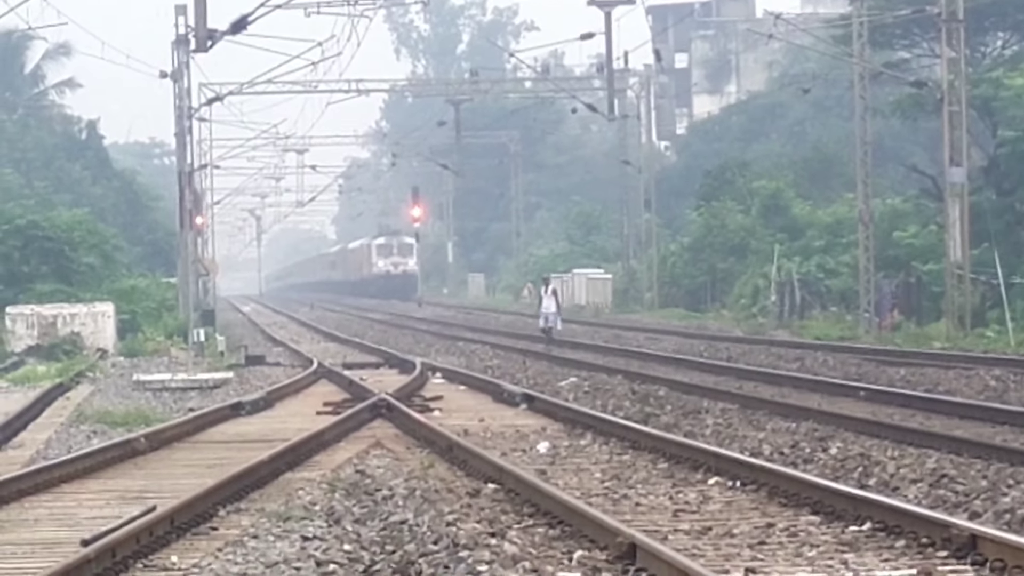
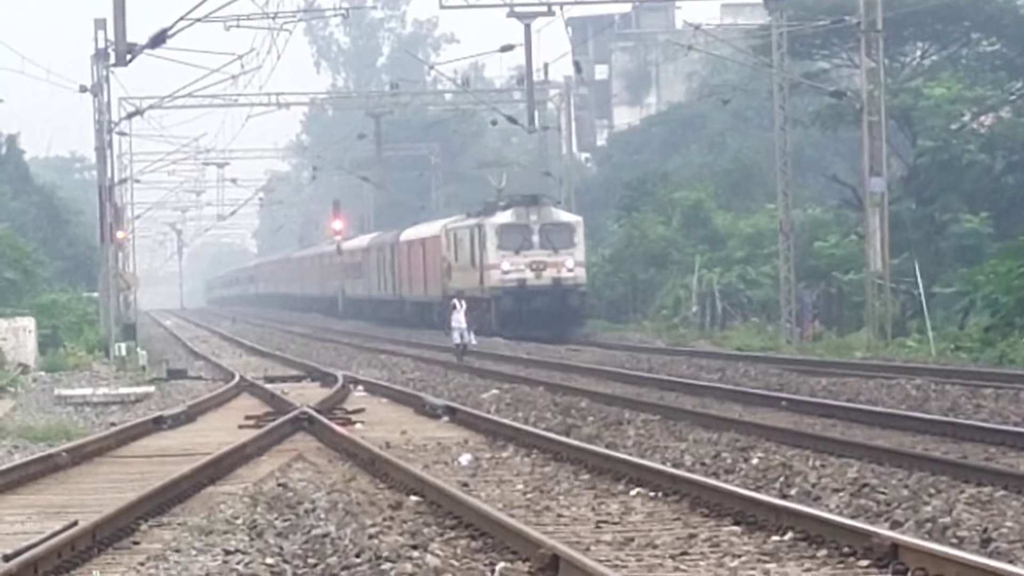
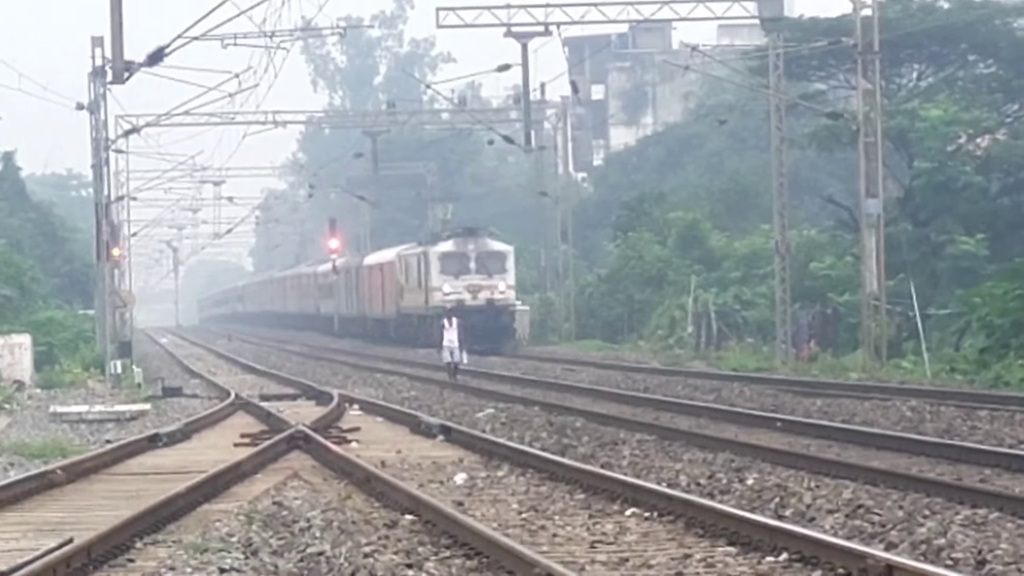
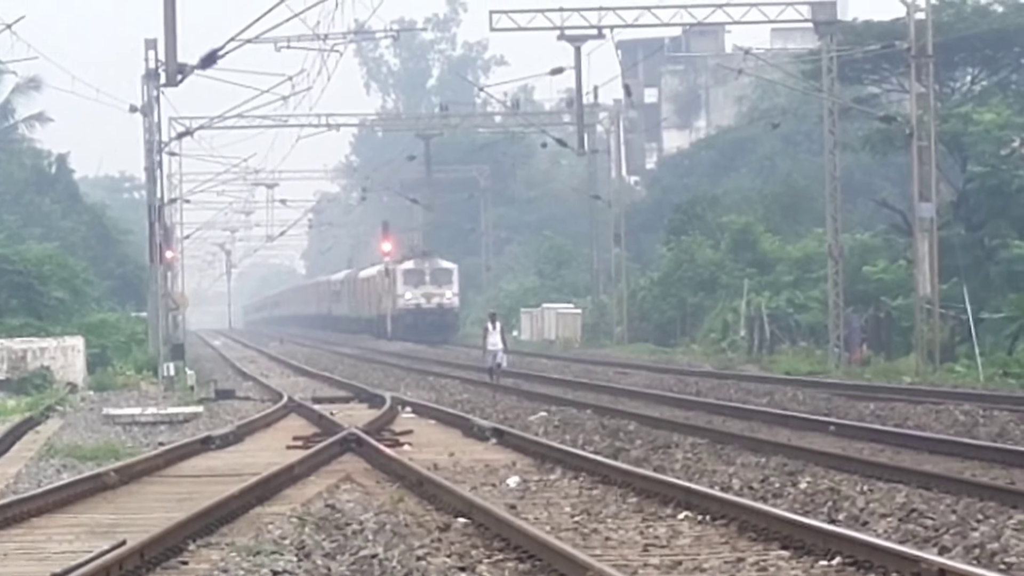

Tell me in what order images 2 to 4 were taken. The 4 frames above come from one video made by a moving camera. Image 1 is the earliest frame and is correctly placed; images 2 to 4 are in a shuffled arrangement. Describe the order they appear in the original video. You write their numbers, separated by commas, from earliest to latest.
4, 3, 2
